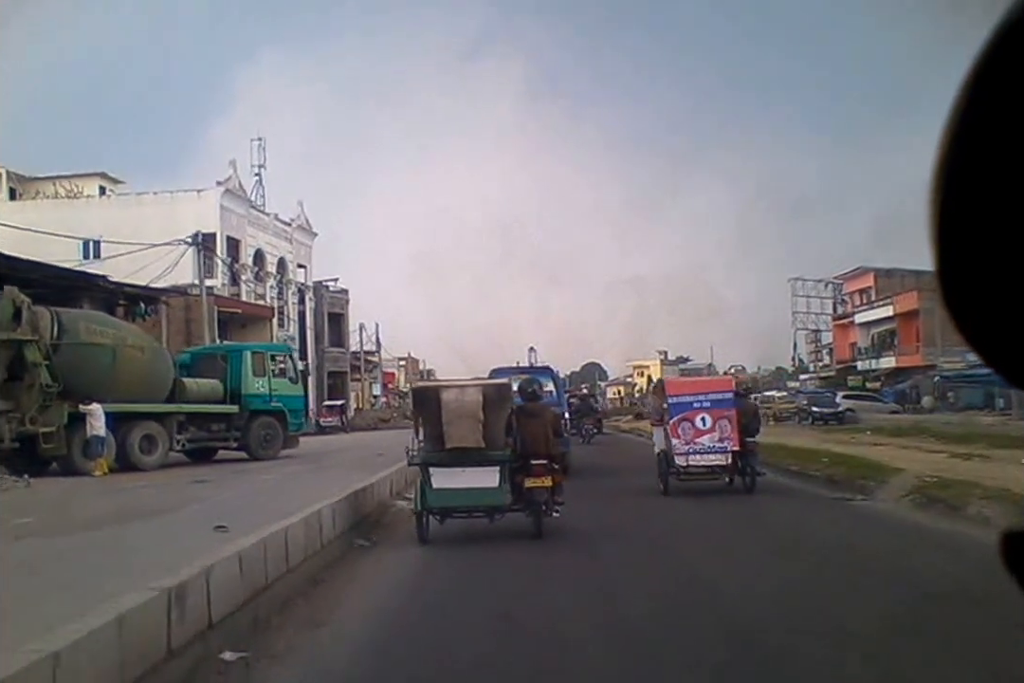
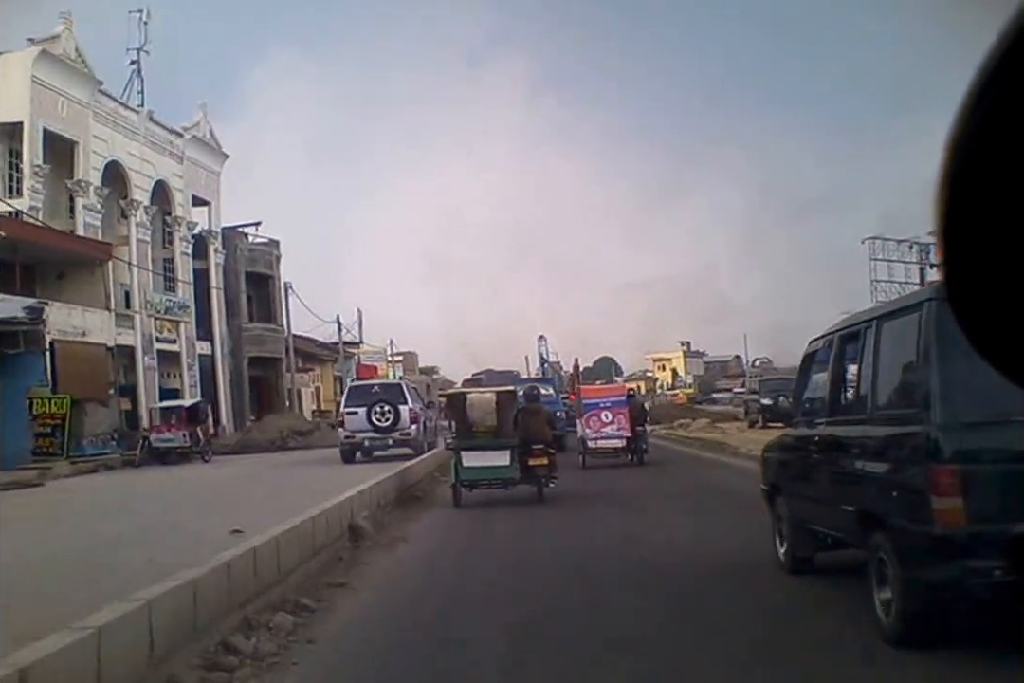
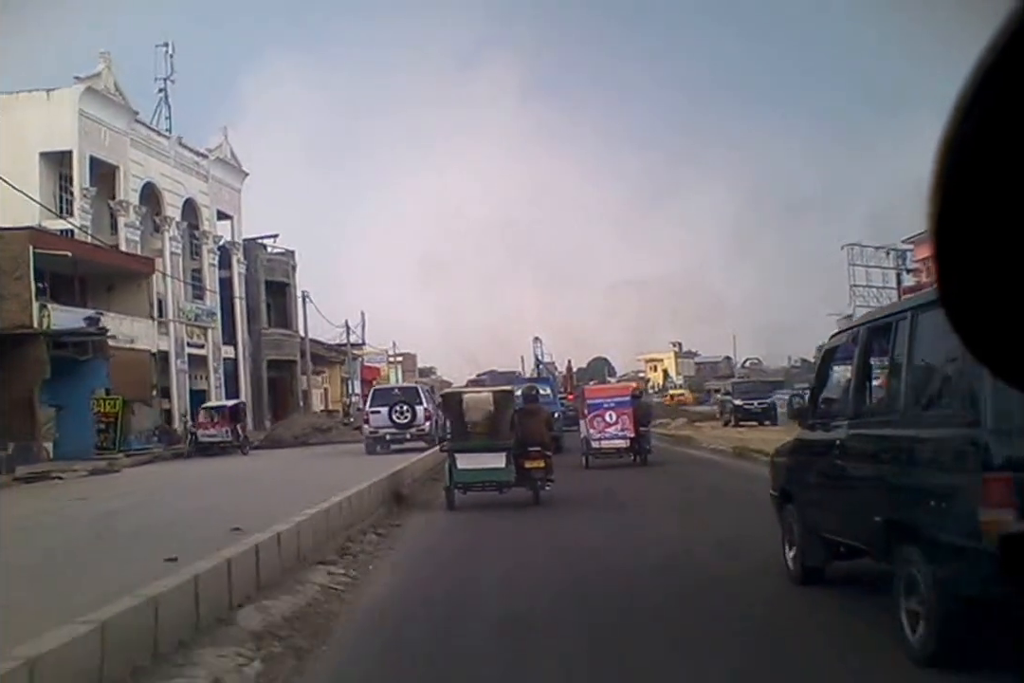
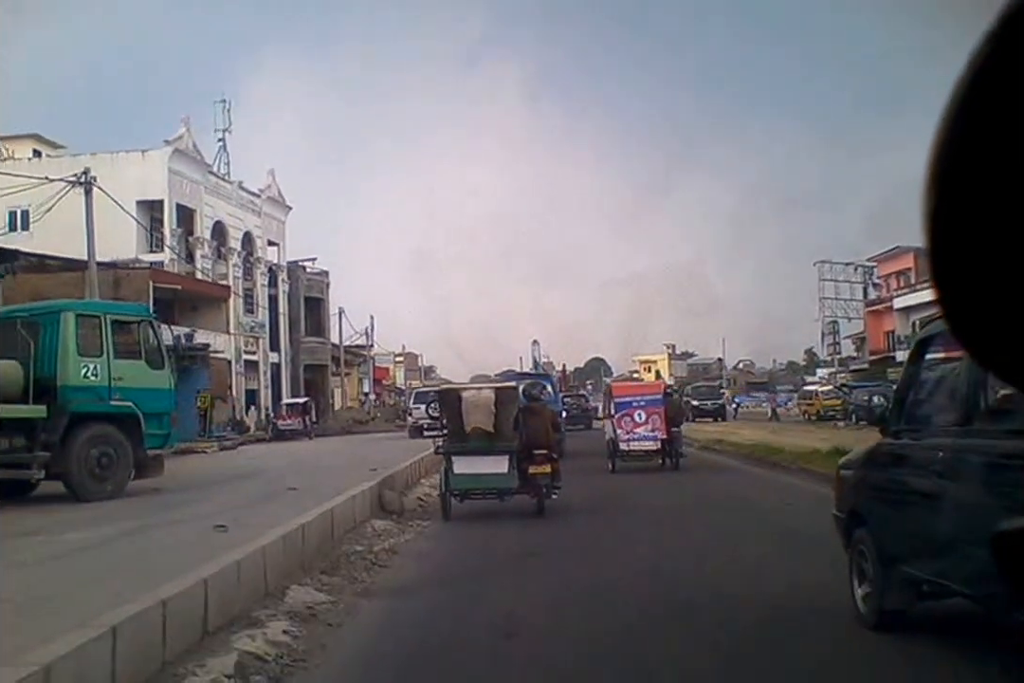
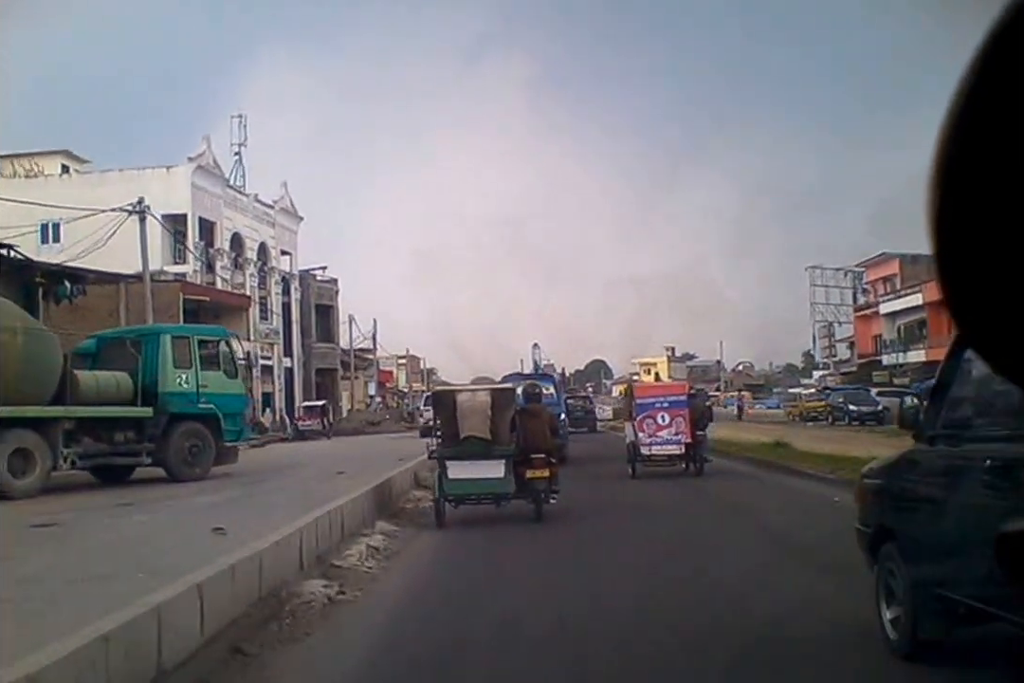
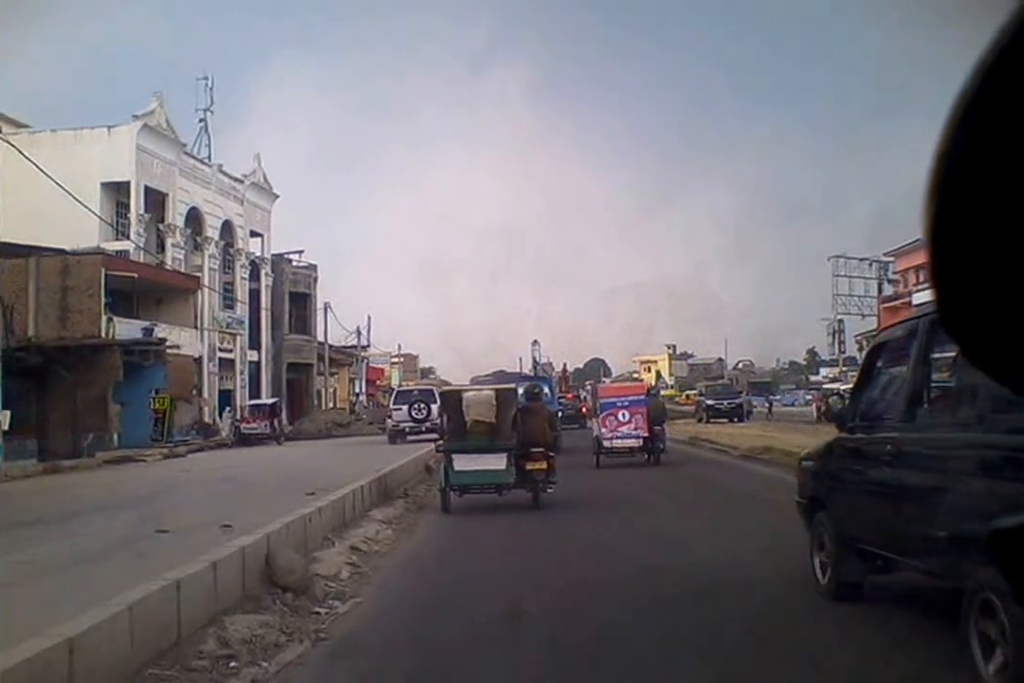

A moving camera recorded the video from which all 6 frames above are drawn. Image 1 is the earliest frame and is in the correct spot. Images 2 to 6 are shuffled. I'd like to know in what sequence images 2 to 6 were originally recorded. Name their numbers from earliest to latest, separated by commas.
5, 4, 6, 3, 2
